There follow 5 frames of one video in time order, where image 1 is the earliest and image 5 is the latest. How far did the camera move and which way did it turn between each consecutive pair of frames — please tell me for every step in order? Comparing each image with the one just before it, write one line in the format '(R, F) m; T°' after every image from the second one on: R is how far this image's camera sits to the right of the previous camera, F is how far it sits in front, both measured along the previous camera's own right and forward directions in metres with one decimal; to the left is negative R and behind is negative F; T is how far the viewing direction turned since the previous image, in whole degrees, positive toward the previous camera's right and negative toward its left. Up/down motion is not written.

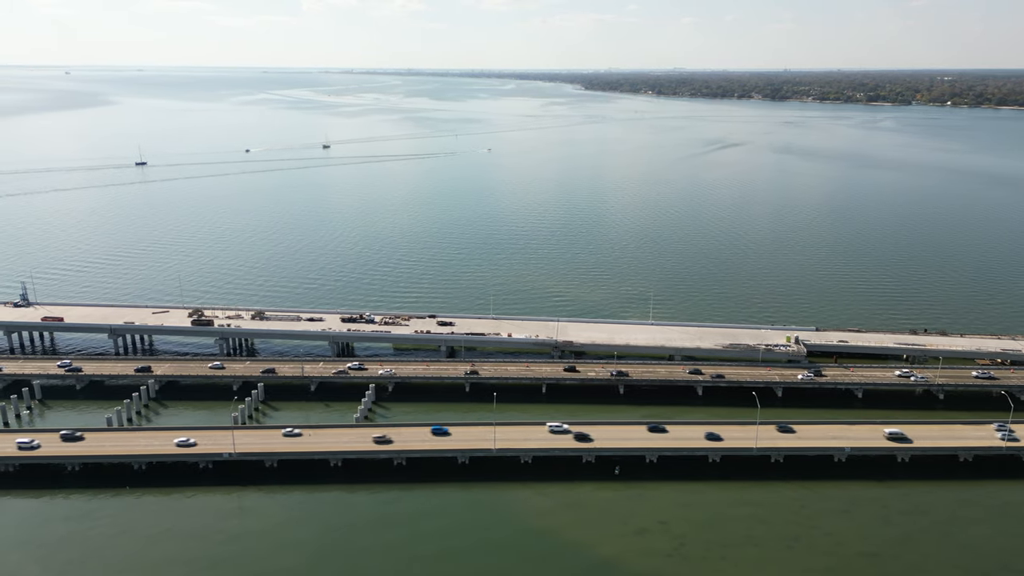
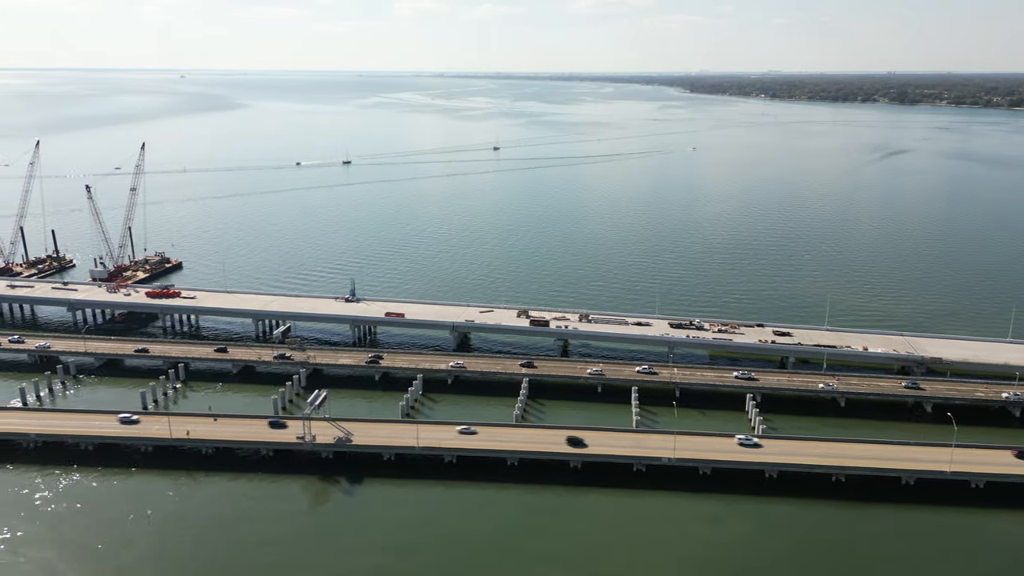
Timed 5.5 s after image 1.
(-21.8, -0.8) m; -7°
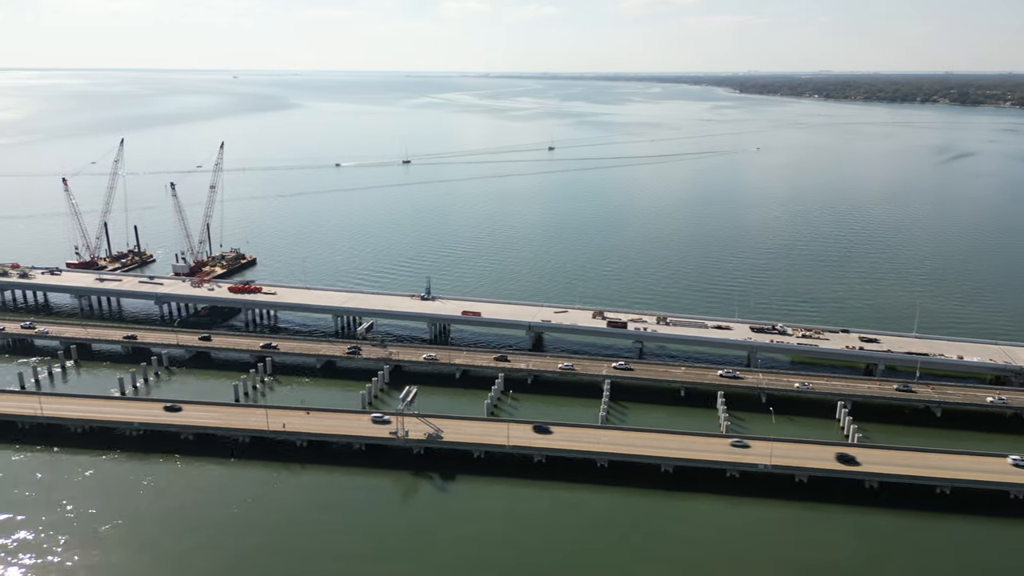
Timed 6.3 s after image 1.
(-3.3, -0.1) m; -3°
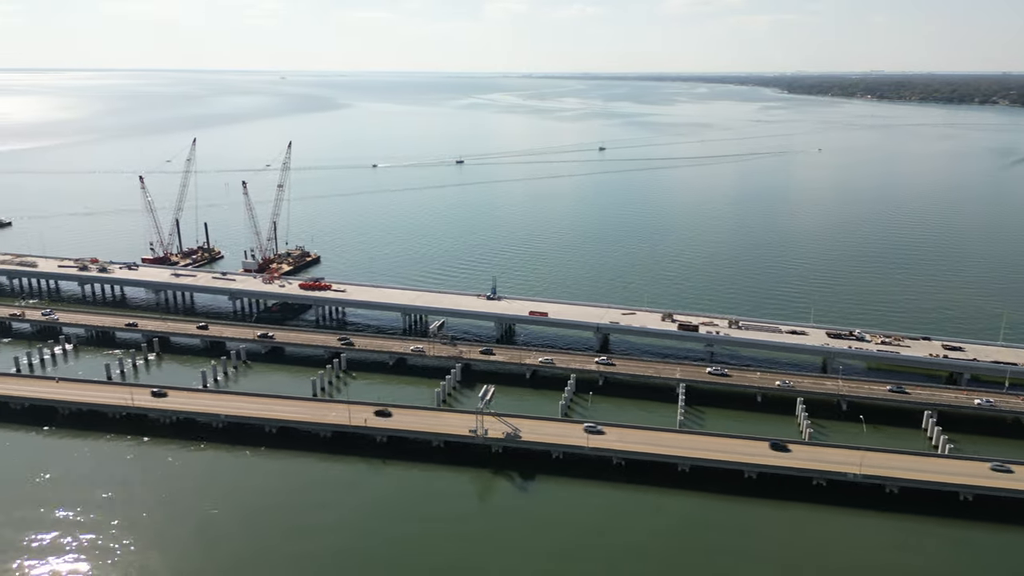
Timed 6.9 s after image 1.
(-2.7, -0.1) m; -3°
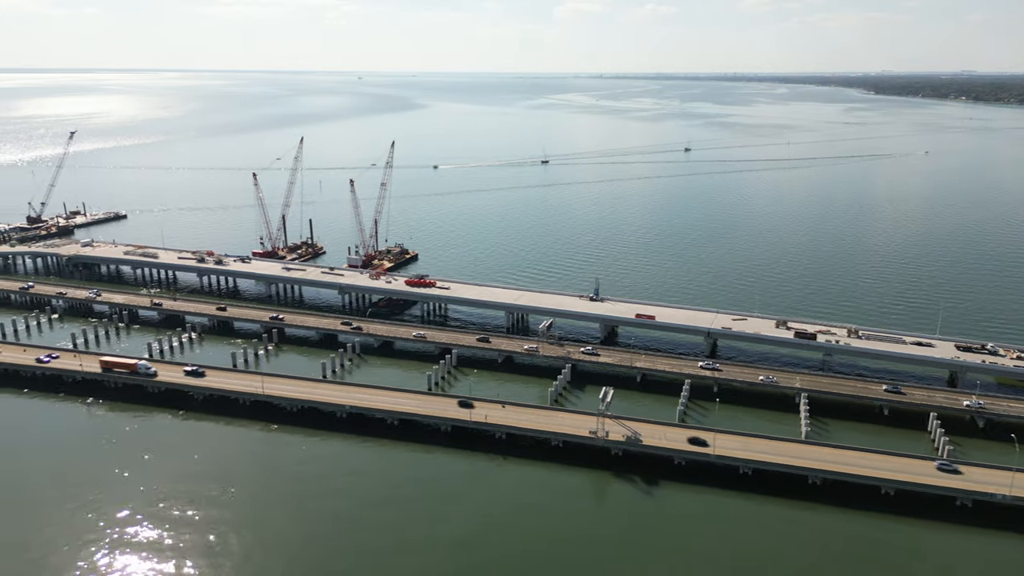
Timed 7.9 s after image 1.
(-3.8, -0.1) m; -5°
